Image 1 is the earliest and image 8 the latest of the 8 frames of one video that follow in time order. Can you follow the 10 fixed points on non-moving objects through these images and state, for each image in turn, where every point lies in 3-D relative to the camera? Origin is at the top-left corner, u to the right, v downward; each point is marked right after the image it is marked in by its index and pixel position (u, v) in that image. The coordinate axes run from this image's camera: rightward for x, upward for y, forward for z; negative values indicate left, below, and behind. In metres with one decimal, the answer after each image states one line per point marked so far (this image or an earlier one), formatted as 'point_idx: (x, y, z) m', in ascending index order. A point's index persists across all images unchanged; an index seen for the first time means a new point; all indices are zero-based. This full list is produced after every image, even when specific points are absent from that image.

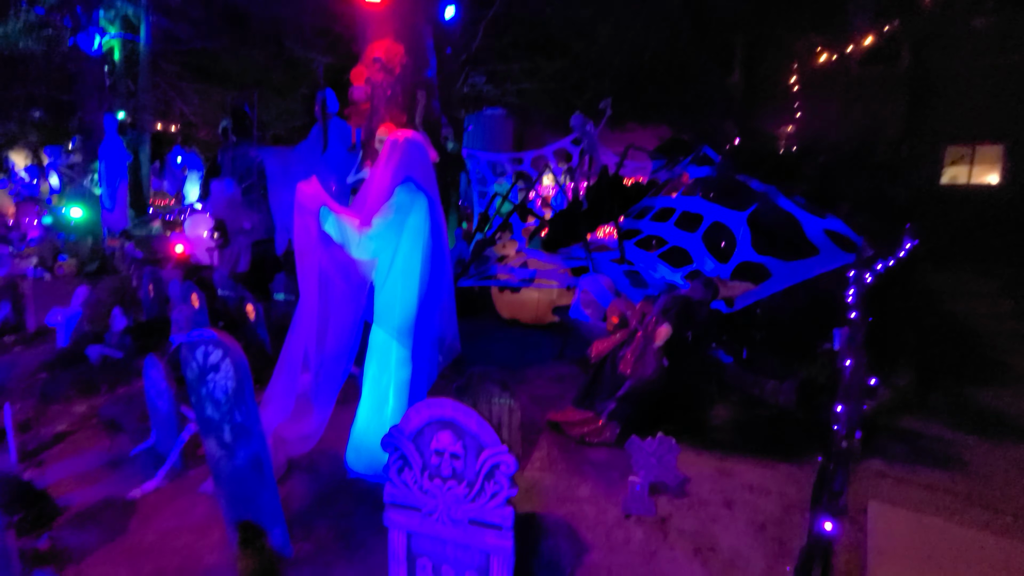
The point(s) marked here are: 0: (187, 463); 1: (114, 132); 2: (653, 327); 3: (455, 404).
0: (-3.0, -1.6, +4.4) m
1: (-6.8, +2.7, +8.4) m
2: (+1.3, -0.4, +4.3) m
3: (-0.3, -0.5, +2.2) m
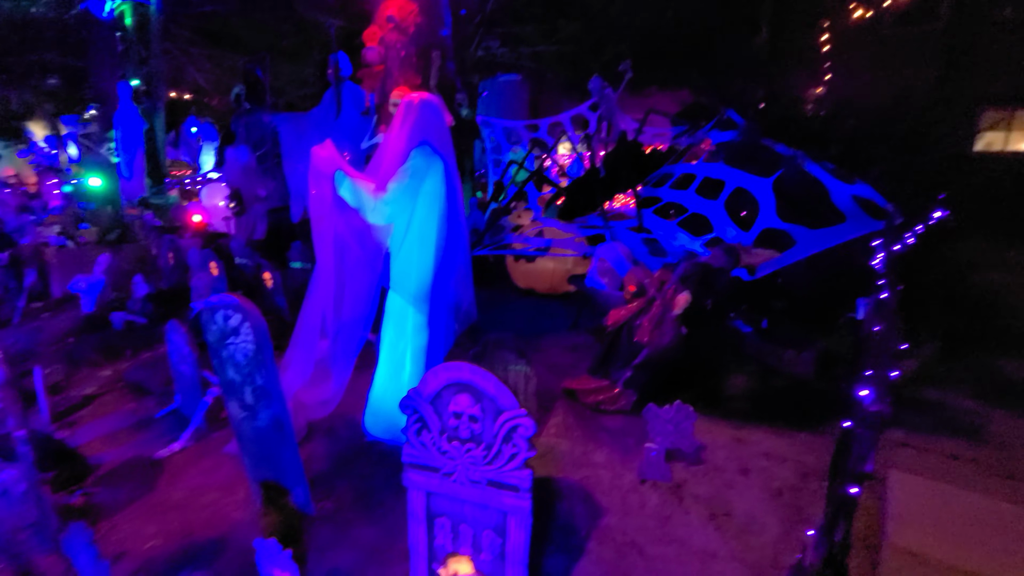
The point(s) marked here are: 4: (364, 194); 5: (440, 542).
0: (-2.8, -1.3, +4.6) m
1: (-6.6, +3.2, +8.4) m
2: (+1.4, -0.1, +4.3) m
3: (-0.2, -0.4, +2.2) m
4: (-1.0, +0.7, +3.5) m
5: (-0.4, -1.3, +2.5) m
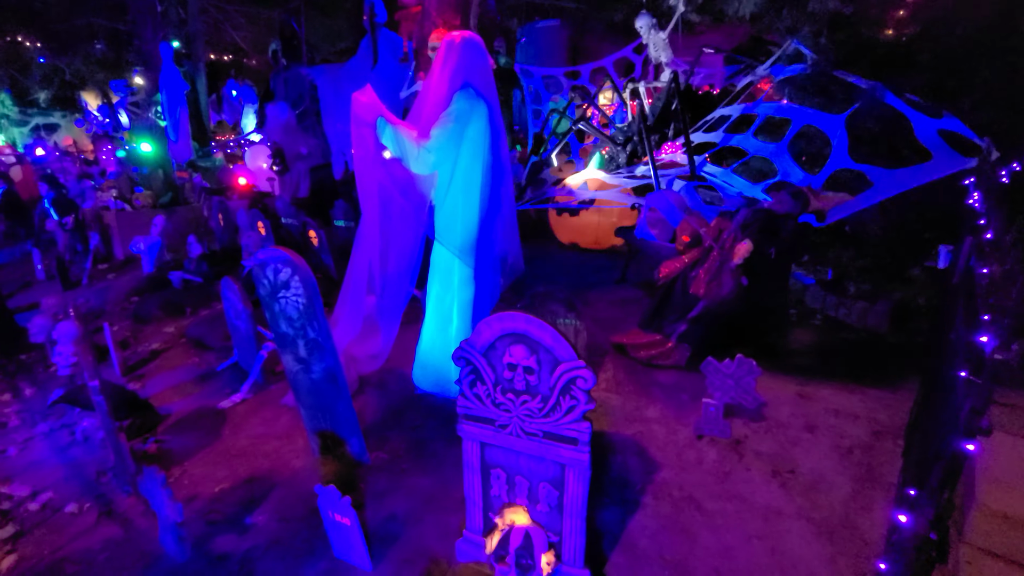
0: (-2.4, -0.9, +4.7) m
1: (-5.9, +3.9, +8.5) m
2: (+1.8, +0.4, +4.0) m
3: (+0.1, -0.1, +2.1) m
4: (-0.7, +1.0, +3.4) m
5: (-0.1, -1.0, +2.4) m
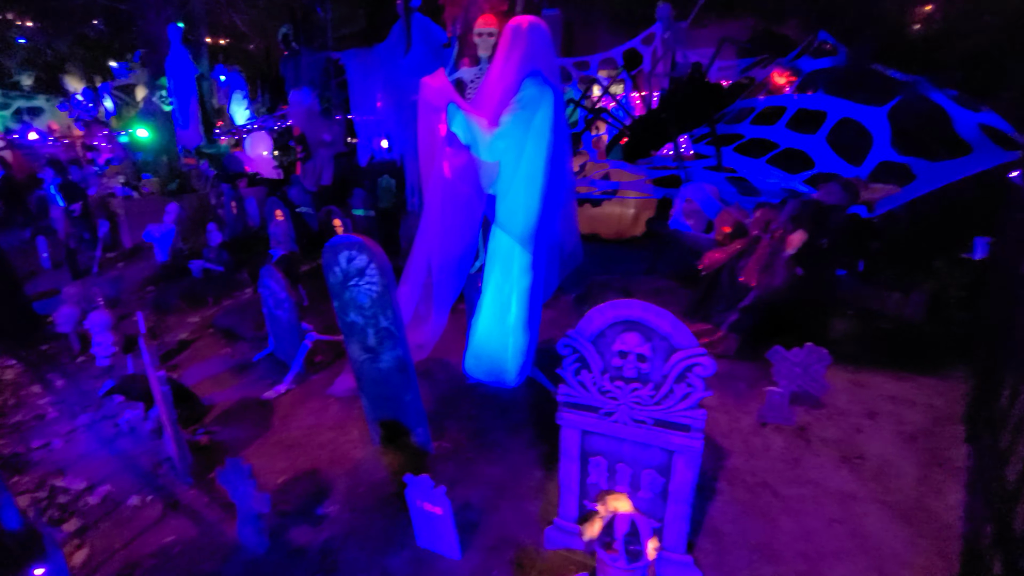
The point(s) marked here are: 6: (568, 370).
0: (-1.9, -0.8, +4.6) m
1: (-5.6, +4.1, +8.2) m
2: (+2.2, +0.4, +4.0) m
3: (+0.6, -0.1, +2.1) m
4: (-0.2, +1.1, +3.3) m
5: (+0.4, -1.0, +2.4) m
6: (+0.3, -0.4, +2.3) m
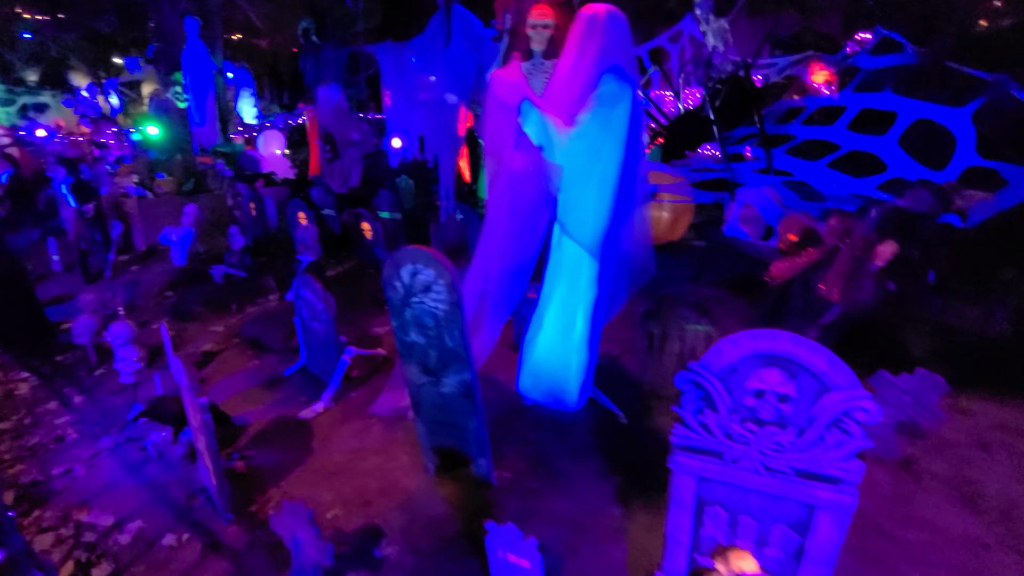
0: (-1.5, -0.9, +4.3) m
1: (-5.1, +4.0, +7.9) m
2: (+2.7, +0.3, +3.7) m
3: (+1.0, -0.2, +1.8) m
4: (+0.2, +1.0, +3.0) m
5: (+0.9, -1.1, +2.1) m
6: (+0.7, -0.5, +2.0) m
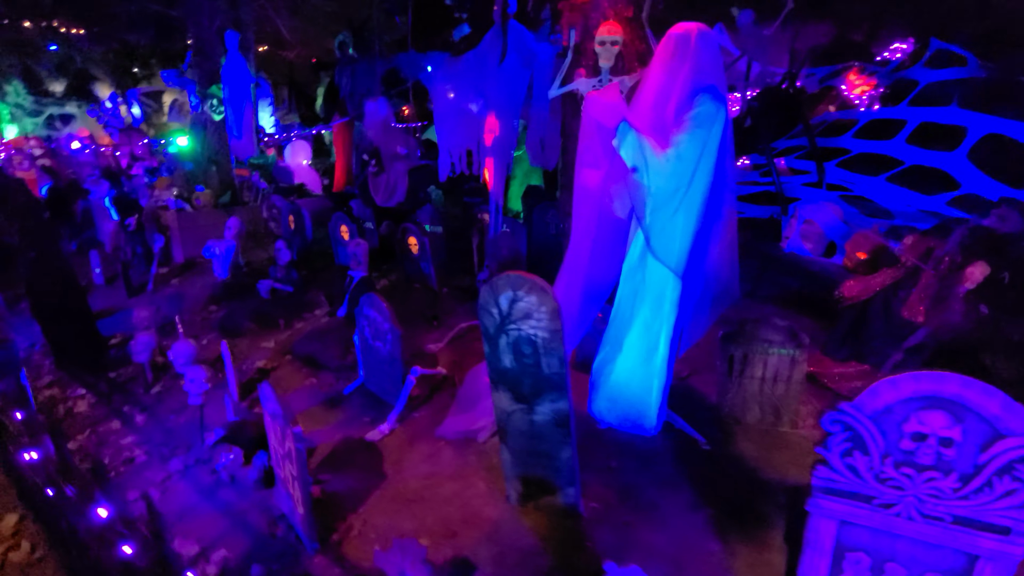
0: (-0.9, -1.0, +4.3) m
1: (-4.5, +3.8, +7.9) m
2: (+3.3, +0.2, +3.6) m
3: (+1.6, -0.3, +1.7) m
4: (+0.8, +0.8, +2.9) m
5: (+1.4, -1.2, +2.0) m
6: (+1.3, -0.6, +1.9) m
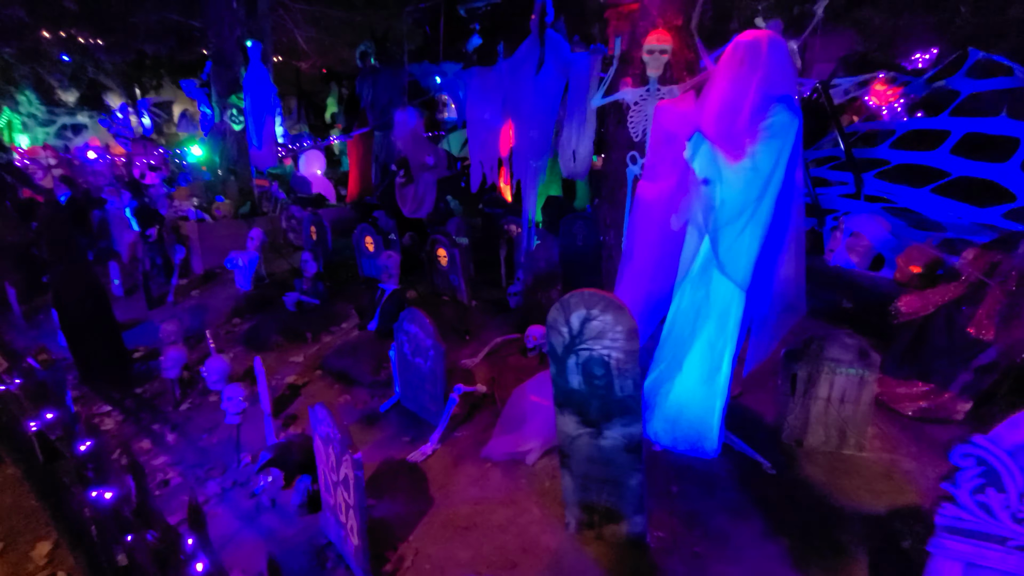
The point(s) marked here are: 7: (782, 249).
0: (-0.5, -1.1, +4.1) m
1: (-4.1, +3.6, +7.9) m
2: (+3.6, 0.0, +3.5) m
3: (+1.9, -0.4, +1.6) m
4: (+1.2, +0.7, +2.8) m
5: (+1.8, -1.3, +1.9) m
6: (+1.6, -0.7, +1.8) m
7: (+1.8, +0.3, +3.2) m
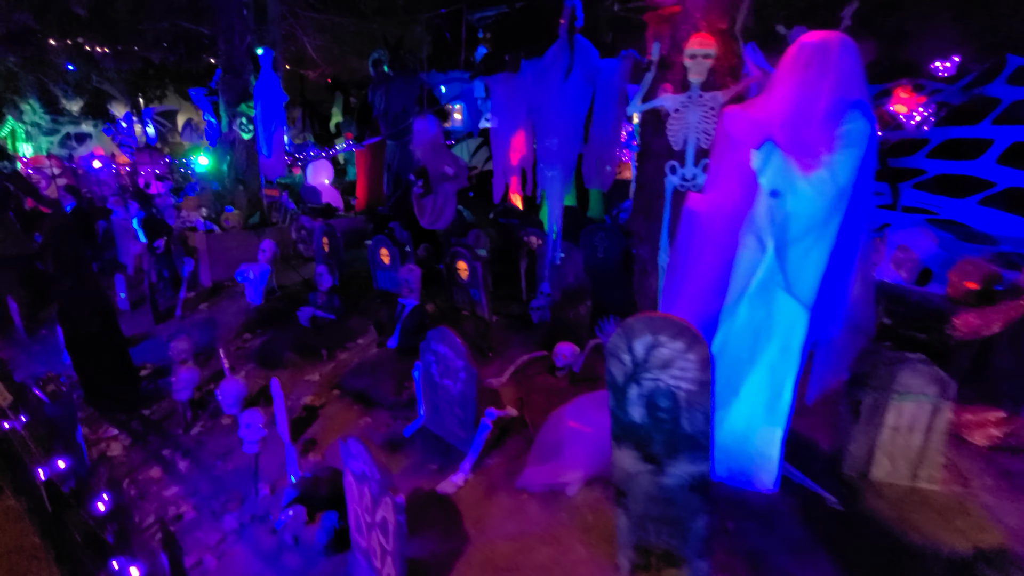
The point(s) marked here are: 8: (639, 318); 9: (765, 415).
0: (-0.3, -1.3, +3.9) m
1: (-3.8, +3.4, +7.7) m
2: (+3.9, -0.1, +3.2) m
3: (+2.2, -0.5, +1.3) m
4: (+1.4, +0.6, +2.6) m
5: (+2.0, -1.4, +1.6) m
6: (+1.9, -0.8, +1.5) m
7: (+2.0, +0.1, +3.0) m
8: (+0.6, -0.1, +2.3) m
9: (+1.6, -0.8, +3.0) m
